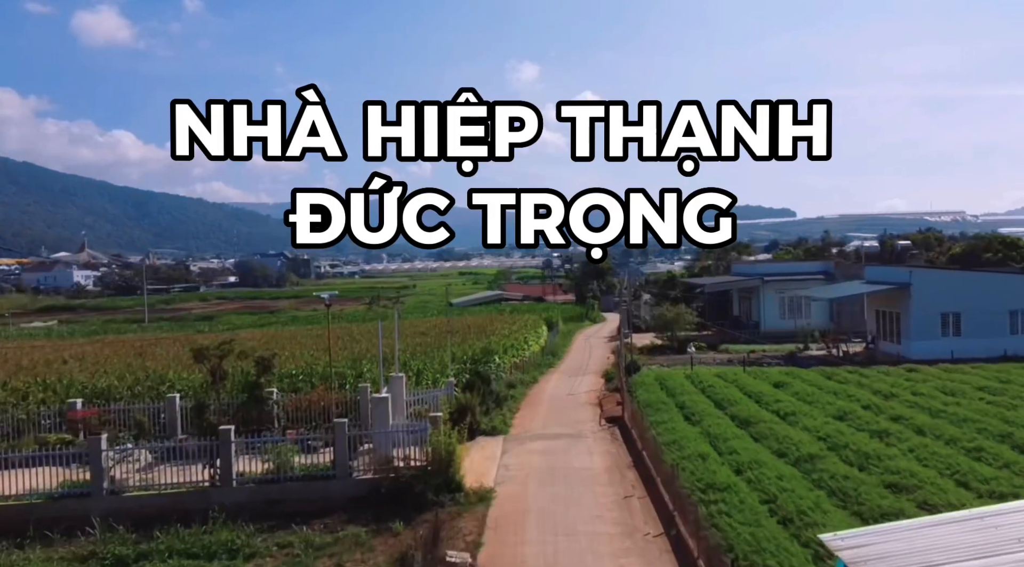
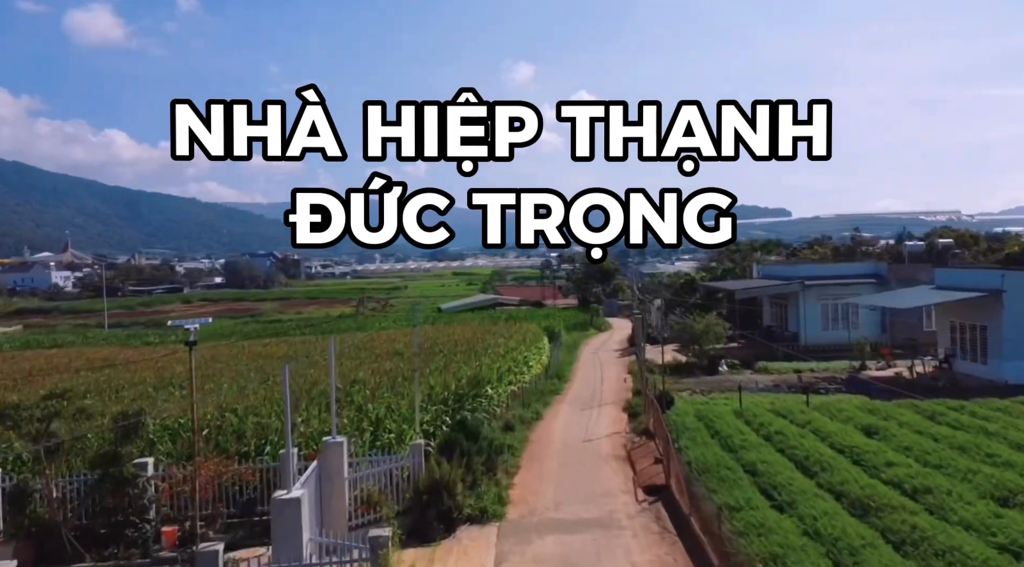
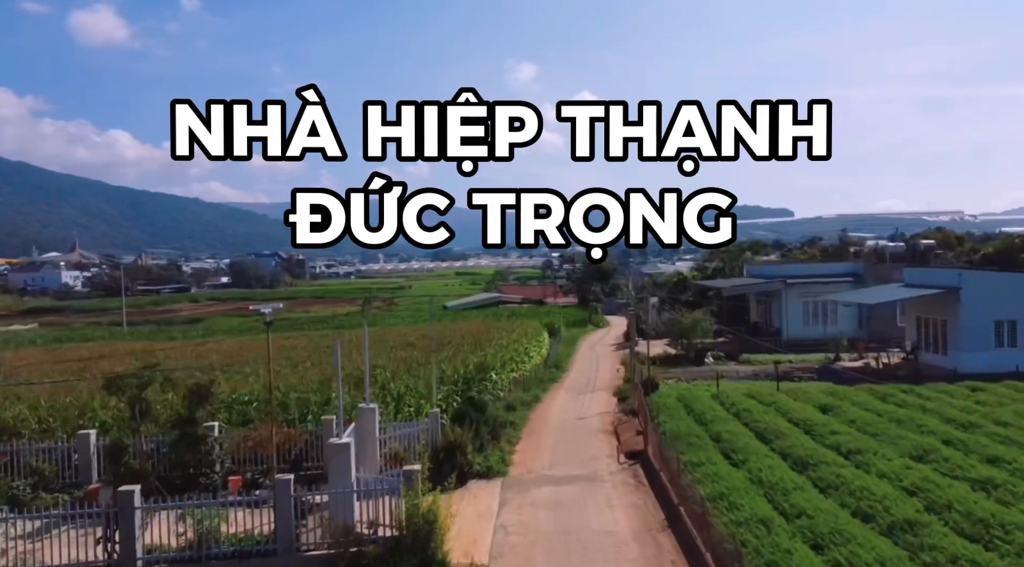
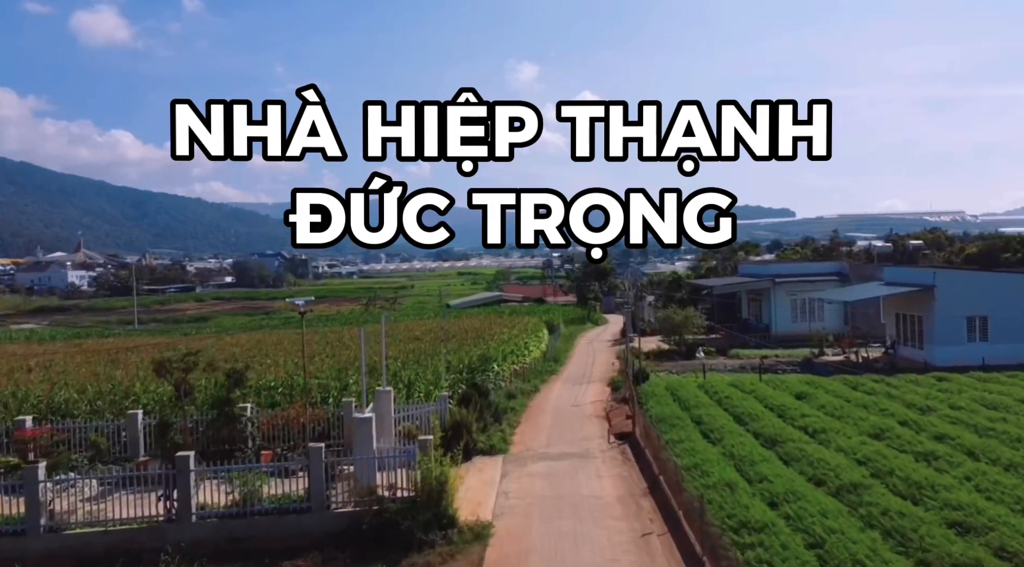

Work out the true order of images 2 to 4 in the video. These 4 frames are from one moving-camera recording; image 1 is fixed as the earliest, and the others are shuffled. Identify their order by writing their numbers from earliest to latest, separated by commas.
4, 3, 2
